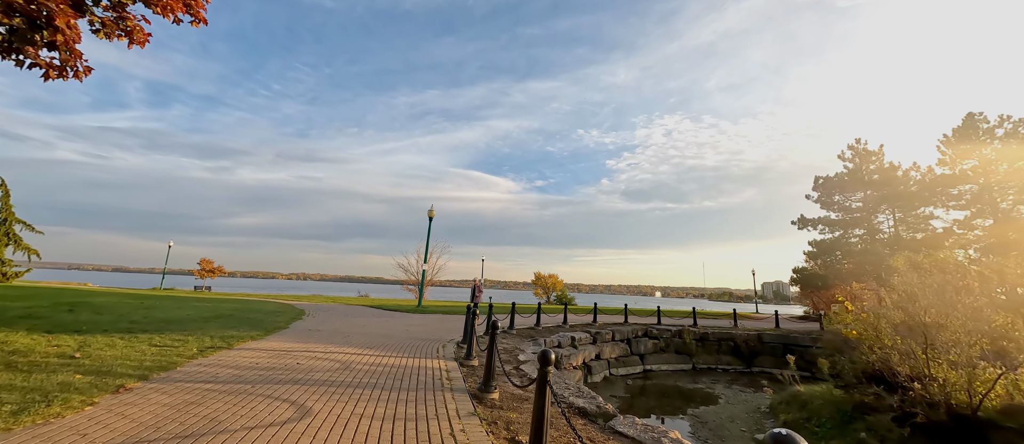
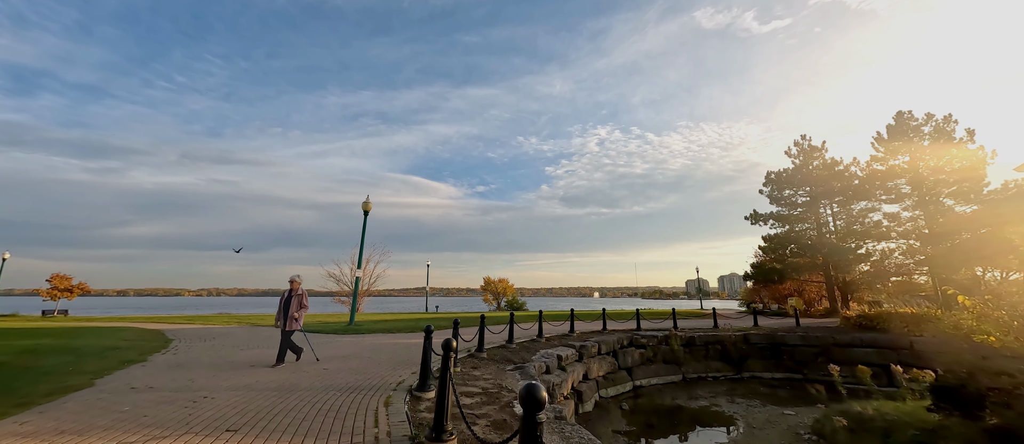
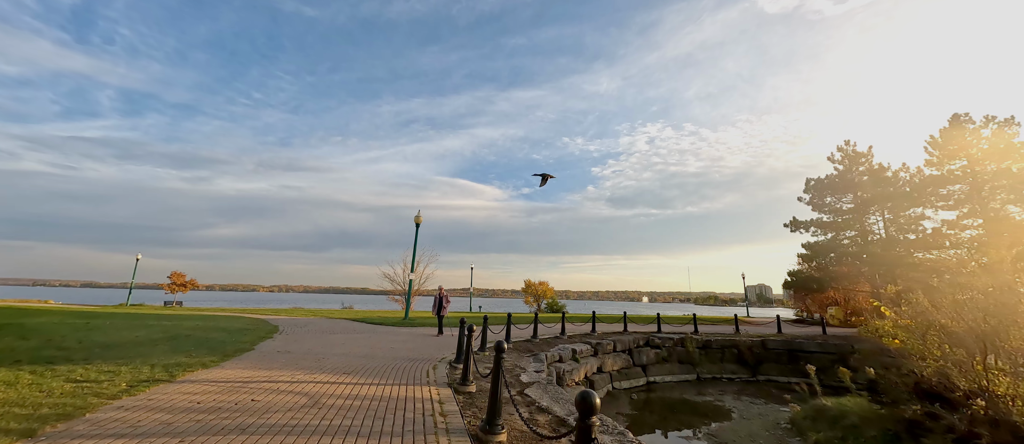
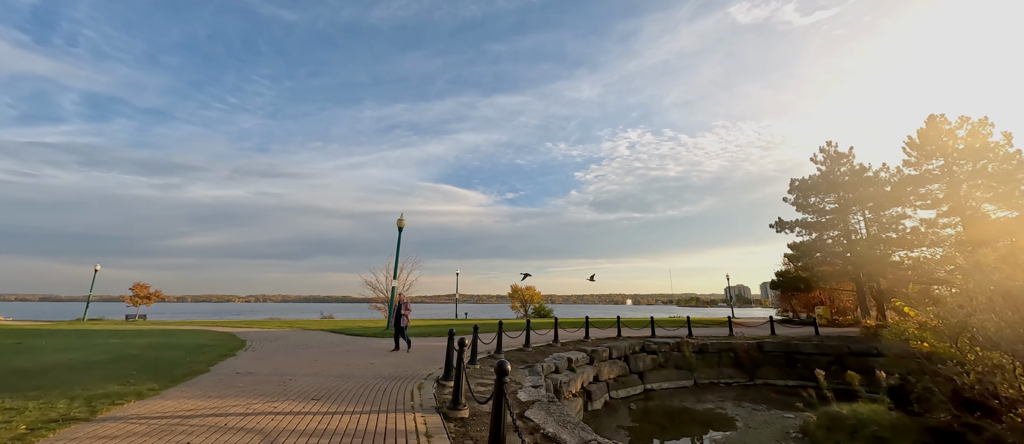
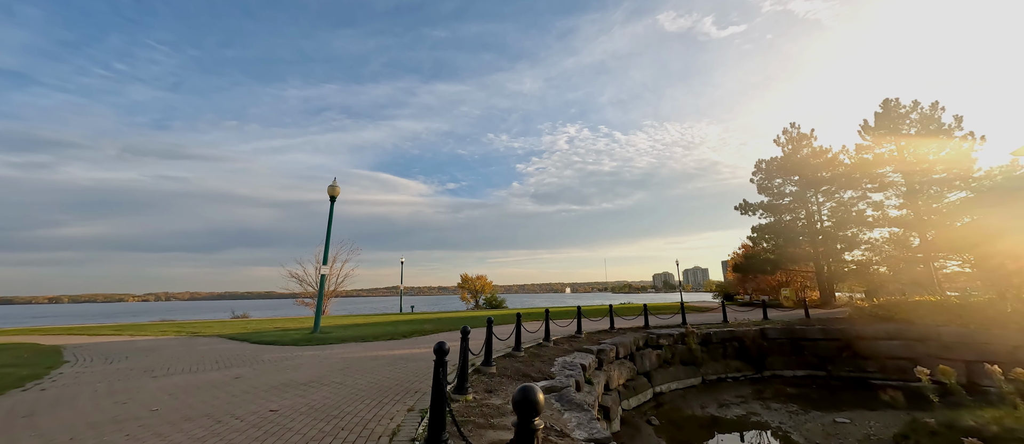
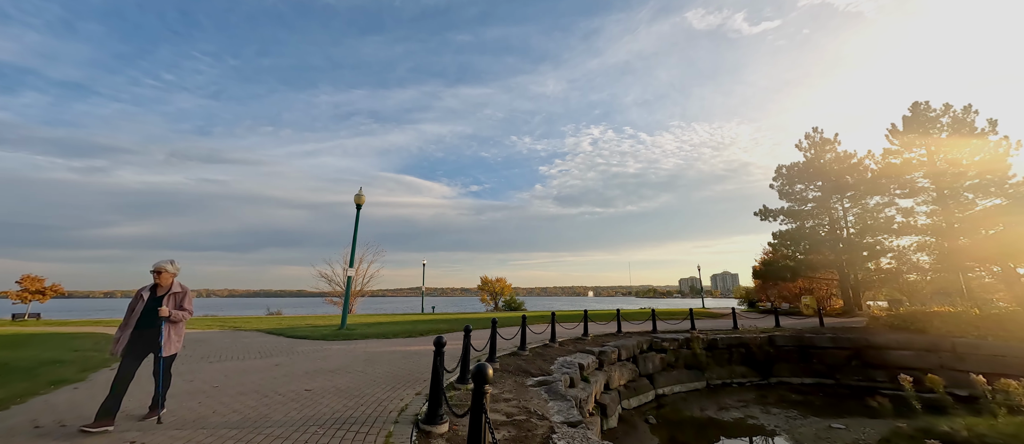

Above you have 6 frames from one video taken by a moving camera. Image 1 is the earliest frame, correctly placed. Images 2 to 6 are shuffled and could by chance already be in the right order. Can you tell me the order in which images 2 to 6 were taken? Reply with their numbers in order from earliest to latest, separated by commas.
3, 4, 2, 6, 5
